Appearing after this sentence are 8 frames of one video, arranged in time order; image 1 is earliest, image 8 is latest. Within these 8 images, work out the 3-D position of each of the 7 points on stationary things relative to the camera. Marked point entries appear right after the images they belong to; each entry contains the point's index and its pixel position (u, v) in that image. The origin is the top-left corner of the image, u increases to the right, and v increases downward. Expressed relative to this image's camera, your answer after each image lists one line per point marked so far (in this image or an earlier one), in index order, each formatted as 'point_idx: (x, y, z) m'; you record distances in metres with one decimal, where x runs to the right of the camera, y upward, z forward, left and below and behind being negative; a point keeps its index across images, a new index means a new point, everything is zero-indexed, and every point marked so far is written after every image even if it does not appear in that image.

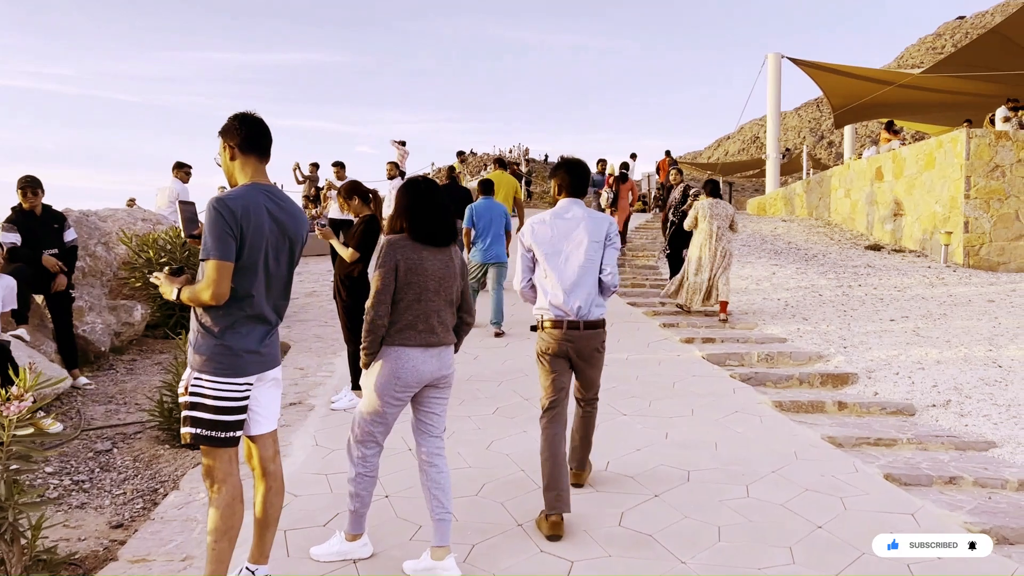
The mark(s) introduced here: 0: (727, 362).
0: (+1.6, -0.6, +6.5) m
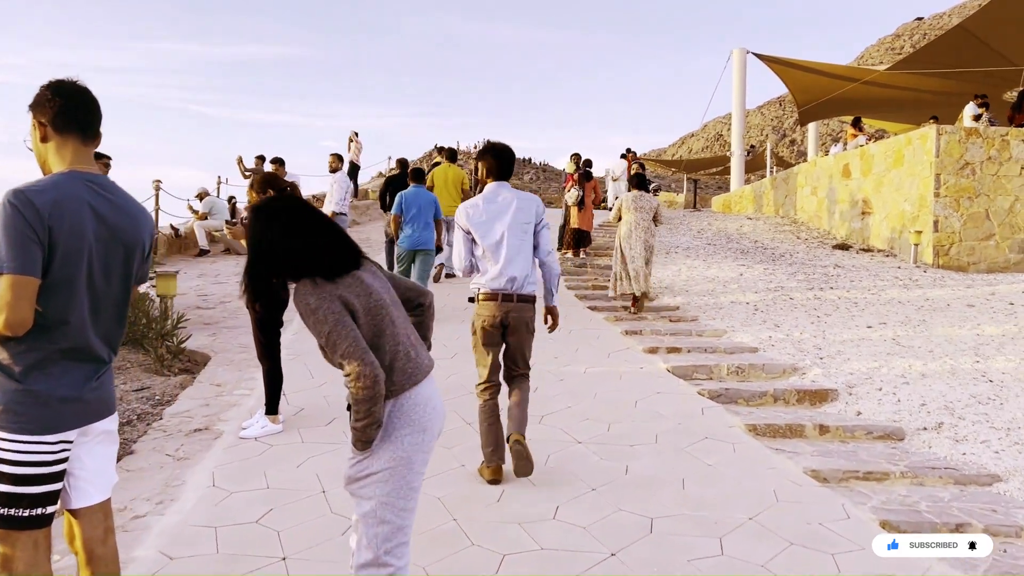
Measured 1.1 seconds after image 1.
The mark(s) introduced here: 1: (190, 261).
0: (+1.3, -0.6, +5.9) m
1: (-4.5, +0.4, +11.9) m
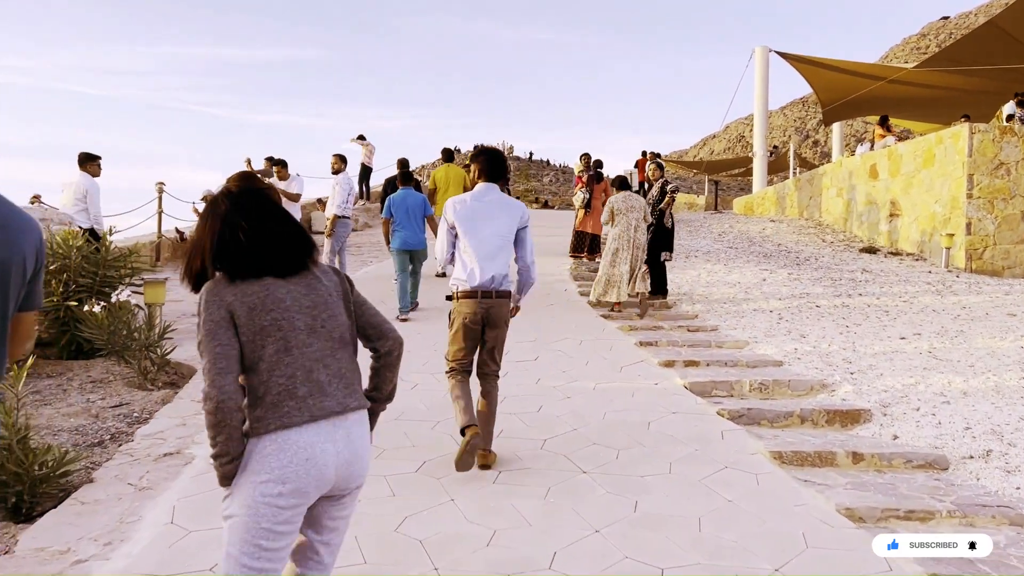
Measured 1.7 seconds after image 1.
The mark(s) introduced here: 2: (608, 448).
0: (+1.3, -0.7, +5.4) m
1: (-4.3, +0.3, +11.6) m
2: (+0.5, -0.8, +4.2) m
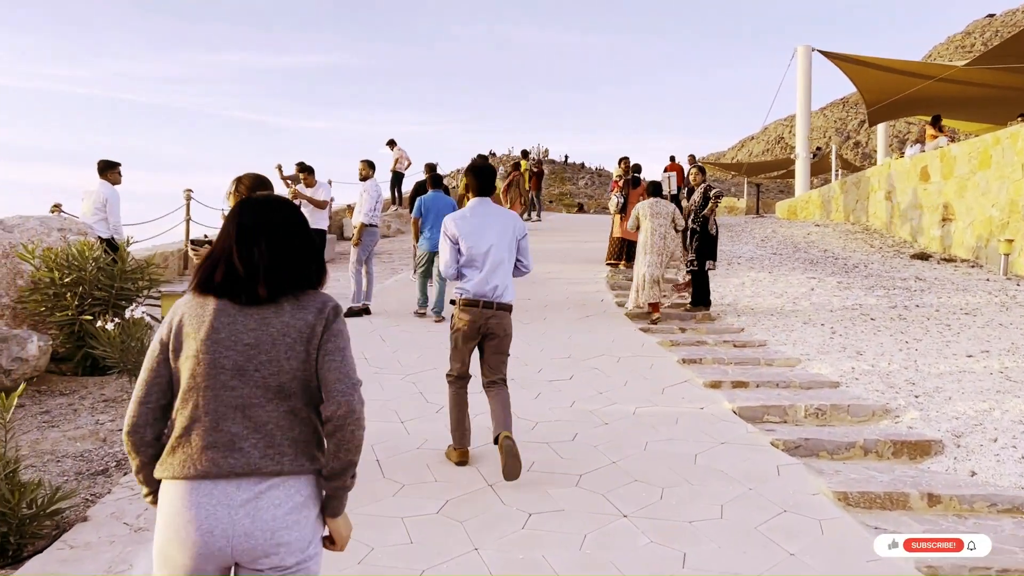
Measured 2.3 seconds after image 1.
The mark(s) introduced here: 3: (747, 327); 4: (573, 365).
0: (+1.5, -0.8, +5.0) m
1: (-3.9, +0.2, +11.4) m
2: (+0.6, -0.9, +3.8) m
3: (+2.1, -0.3, +7.6) m
4: (+0.4, -0.5, +6.1) m
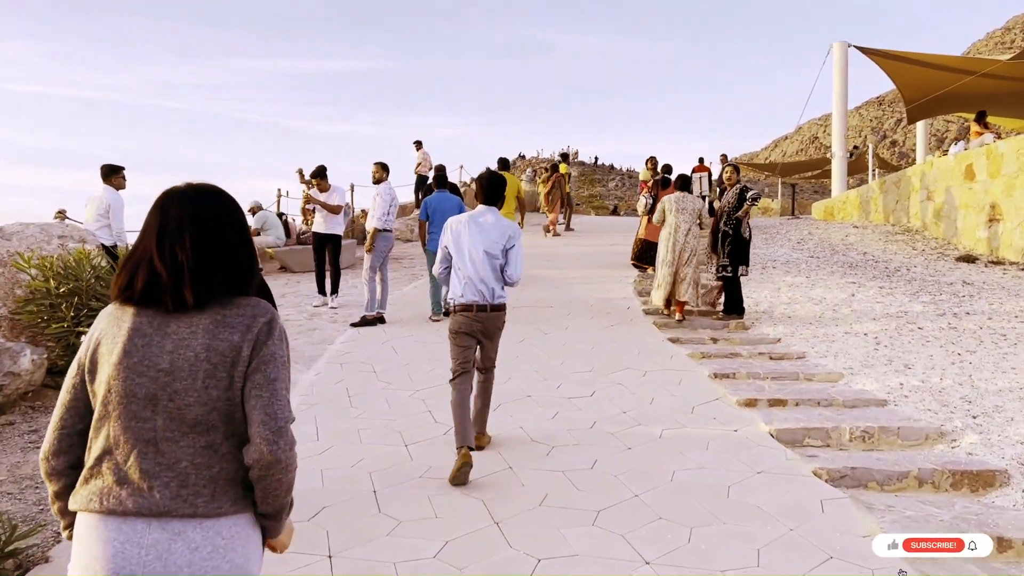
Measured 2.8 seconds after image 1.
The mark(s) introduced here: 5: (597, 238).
0: (+1.6, -0.8, +4.5) m
1: (-3.6, +0.1, +11.1) m
2: (+0.6, -0.9, +3.4) m
3: (+2.2, -0.4, +7.1) m
4: (+0.6, -0.6, +5.7) m
5: (+1.6, +0.9, +15.5) m
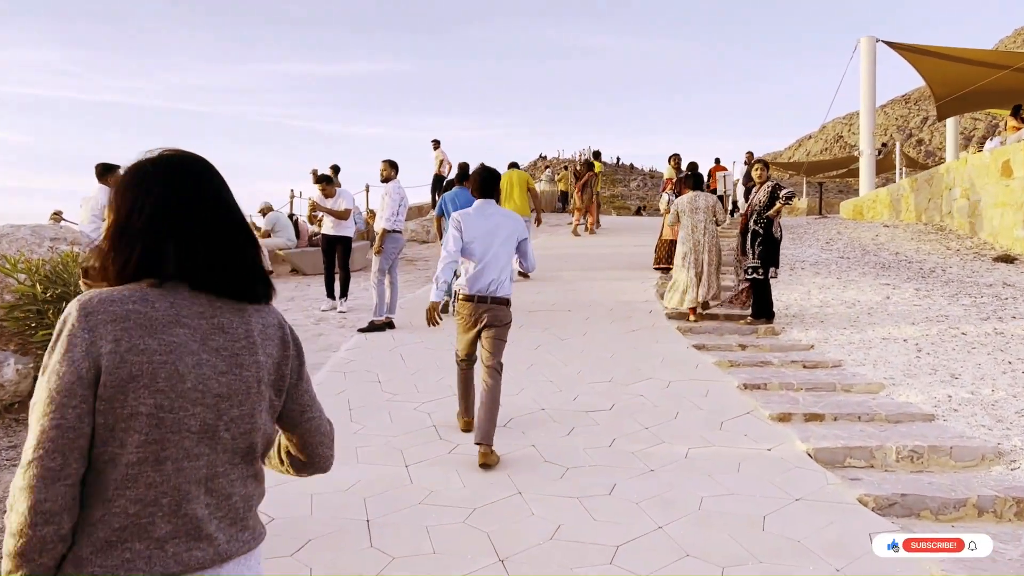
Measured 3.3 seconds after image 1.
0: (+1.6, -0.8, +4.1) m
1: (-3.3, +0.1, +10.8) m
2: (+0.7, -1.0, +3.0) m
3: (+2.4, -0.4, +6.7) m
4: (+0.6, -0.6, +5.2) m
5: (+1.9, +0.9, +15.1) m
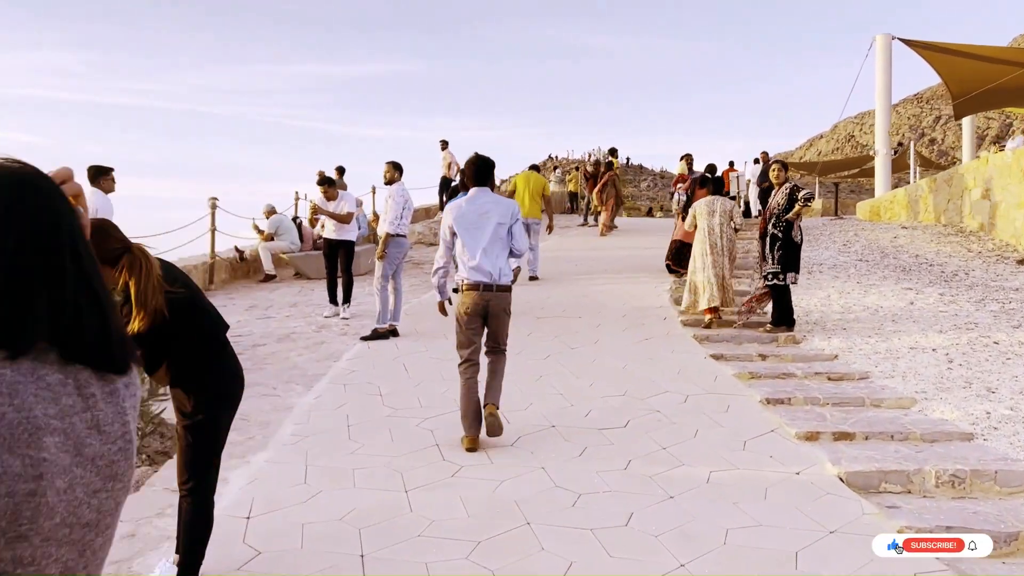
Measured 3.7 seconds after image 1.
0: (+1.6, -0.9, +3.8) m
1: (-3.2, 0.0, +10.6) m
2: (+0.7, -1.0, +2.7) m
3: (+2.4, -0.5, +6.3) m
4: (+0.7, -0.7, +4.9) m
5: (+2.0, +0.8, +14.7) m
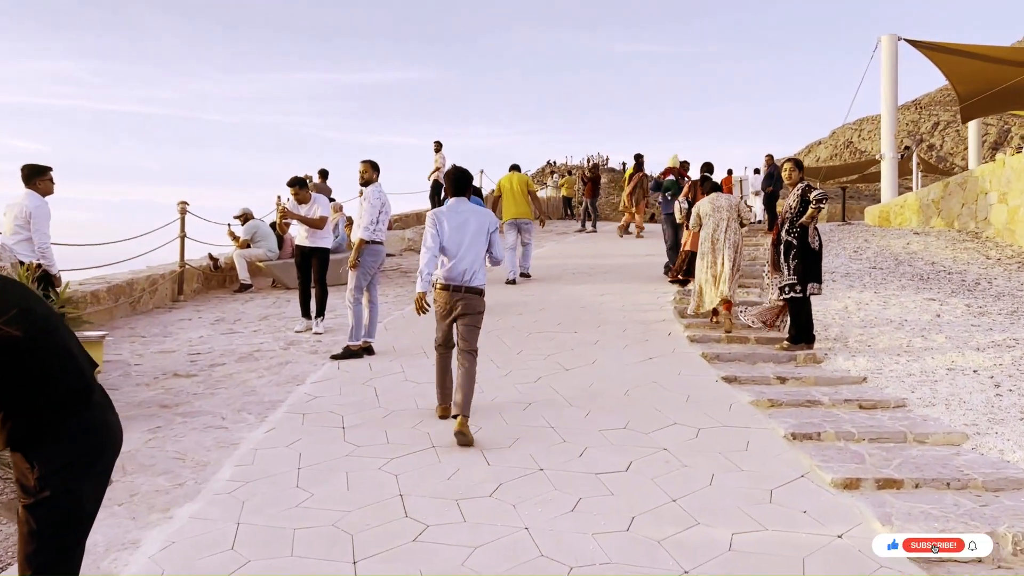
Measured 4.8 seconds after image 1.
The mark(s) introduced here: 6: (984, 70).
0: (+1.5, -1.0, +3.1) m
1: (-3.3, -0.1, +9.8) m
2: (+0.6, -1.1, +1.9) m
3: (+2.3, -0.6, +5.6) m
4: (+0.6, -0.8, +4.2) m
5: (+1.9, +0.7, +14.0) m
6: (+10.8, +5.0, +19.5) m
